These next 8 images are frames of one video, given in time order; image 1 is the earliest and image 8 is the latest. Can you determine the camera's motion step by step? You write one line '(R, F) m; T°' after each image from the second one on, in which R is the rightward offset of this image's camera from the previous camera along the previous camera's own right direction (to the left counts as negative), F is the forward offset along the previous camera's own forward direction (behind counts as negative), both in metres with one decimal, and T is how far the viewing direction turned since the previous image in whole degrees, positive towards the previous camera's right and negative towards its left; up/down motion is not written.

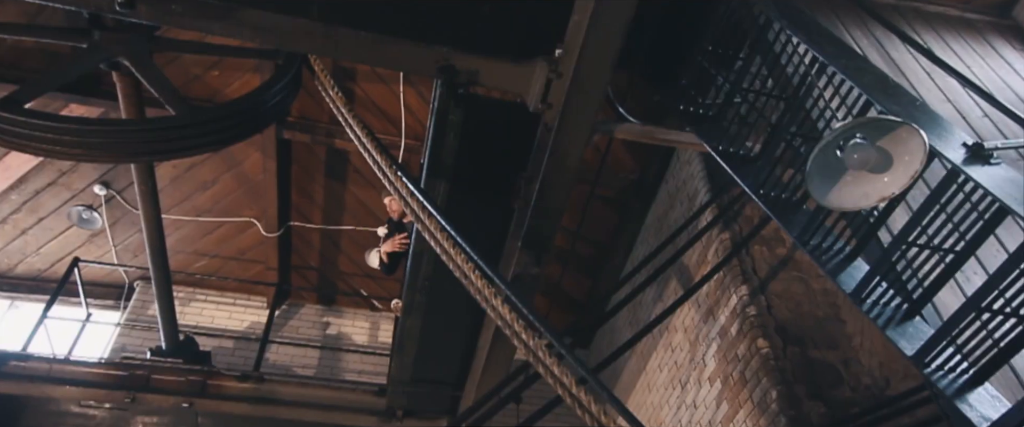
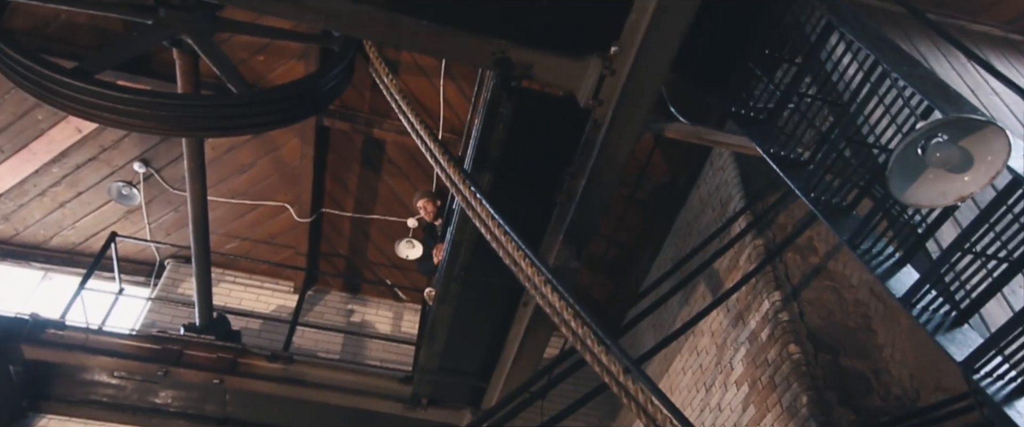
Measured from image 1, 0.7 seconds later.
(-0.2, -0.1) m; -1°
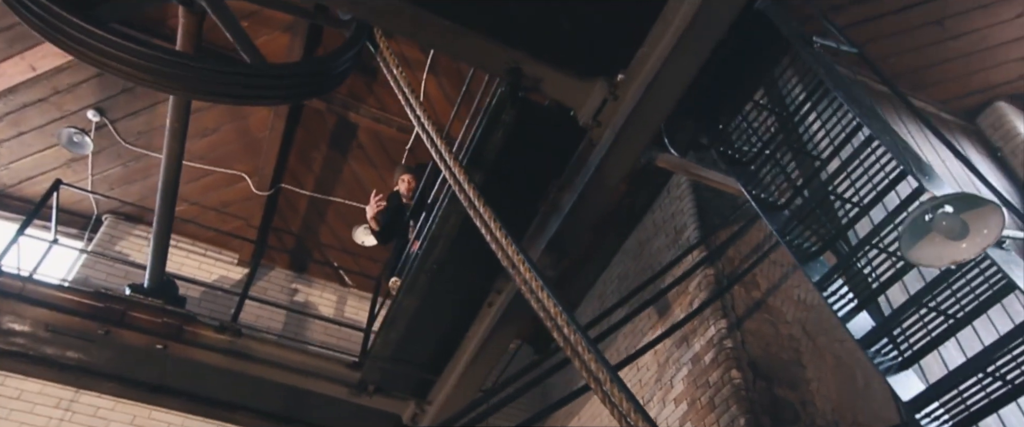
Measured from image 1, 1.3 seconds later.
(-0.4, -0.1) m; +7°
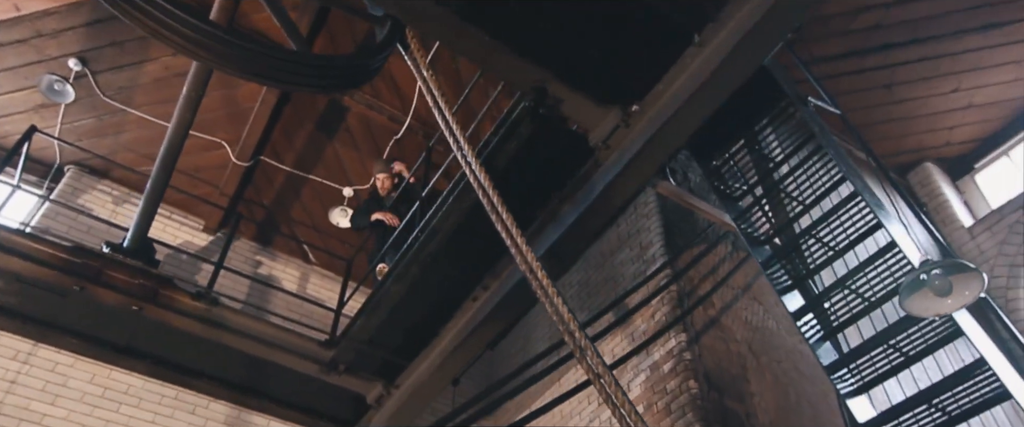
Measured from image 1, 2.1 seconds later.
(-0.5, -0.2) m; +7°
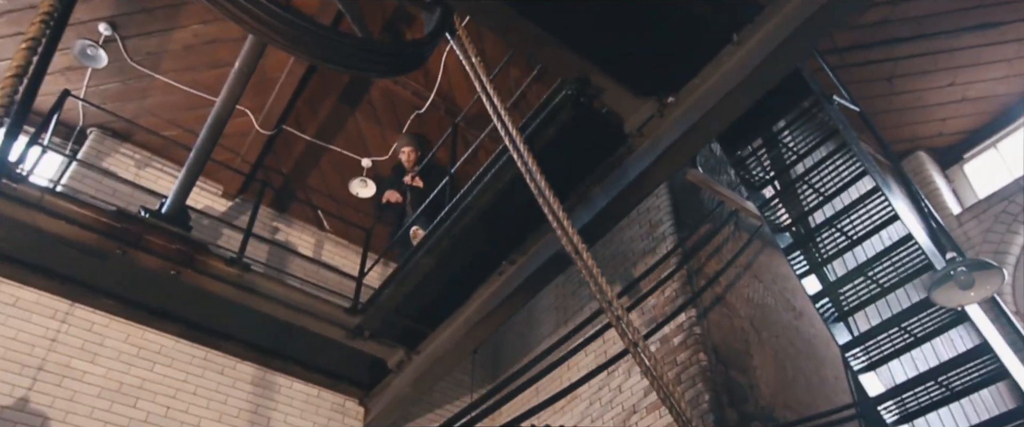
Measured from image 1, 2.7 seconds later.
(-0.4, -0.2) m; +2°
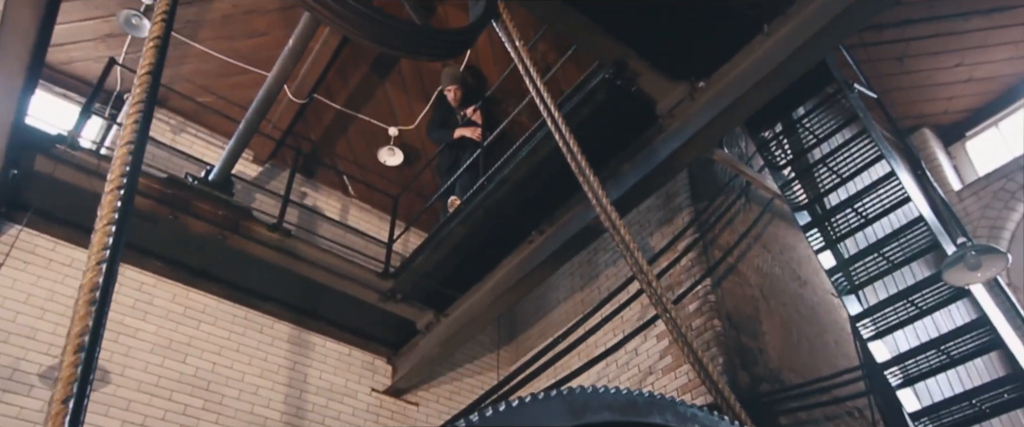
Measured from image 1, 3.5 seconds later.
(-0.3, -0.3) m; +1°
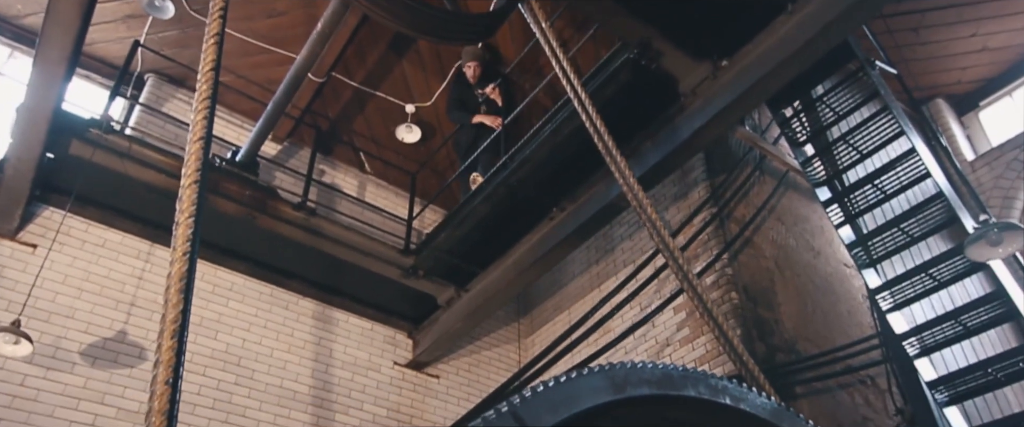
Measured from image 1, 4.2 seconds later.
(-0.1, -0.1) m; 0°
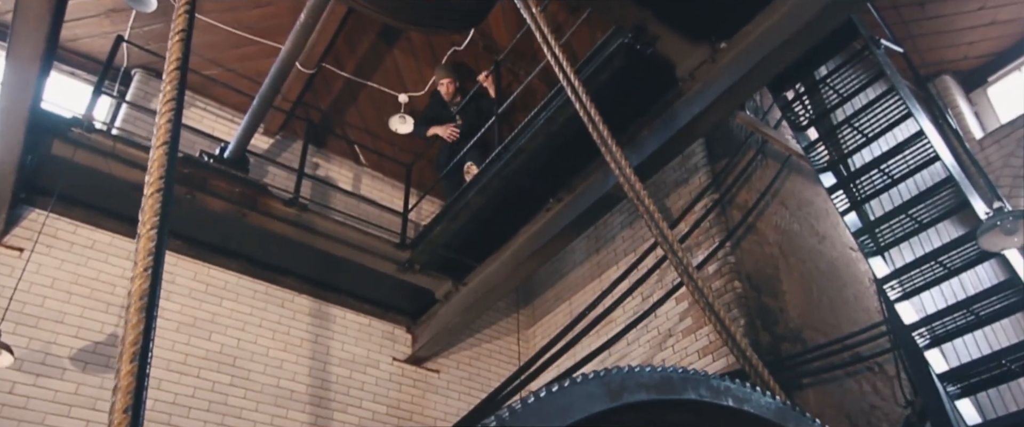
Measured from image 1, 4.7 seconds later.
(+0.1, +0.1) m; 0°
